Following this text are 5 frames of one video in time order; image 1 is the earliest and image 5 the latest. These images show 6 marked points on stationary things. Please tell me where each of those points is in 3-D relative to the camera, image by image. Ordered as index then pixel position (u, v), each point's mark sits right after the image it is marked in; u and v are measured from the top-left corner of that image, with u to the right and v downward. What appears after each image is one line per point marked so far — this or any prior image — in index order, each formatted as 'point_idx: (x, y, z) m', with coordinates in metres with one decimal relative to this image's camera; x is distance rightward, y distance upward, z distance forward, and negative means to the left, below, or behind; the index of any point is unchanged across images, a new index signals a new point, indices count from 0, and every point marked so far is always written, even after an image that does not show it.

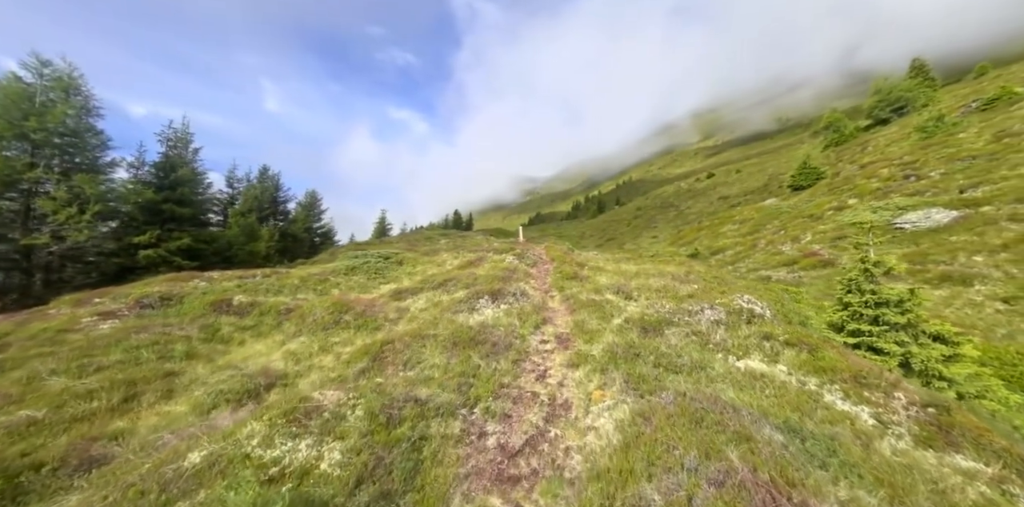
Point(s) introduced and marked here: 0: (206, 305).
0: (-15.7, -2.6, +19.5) m
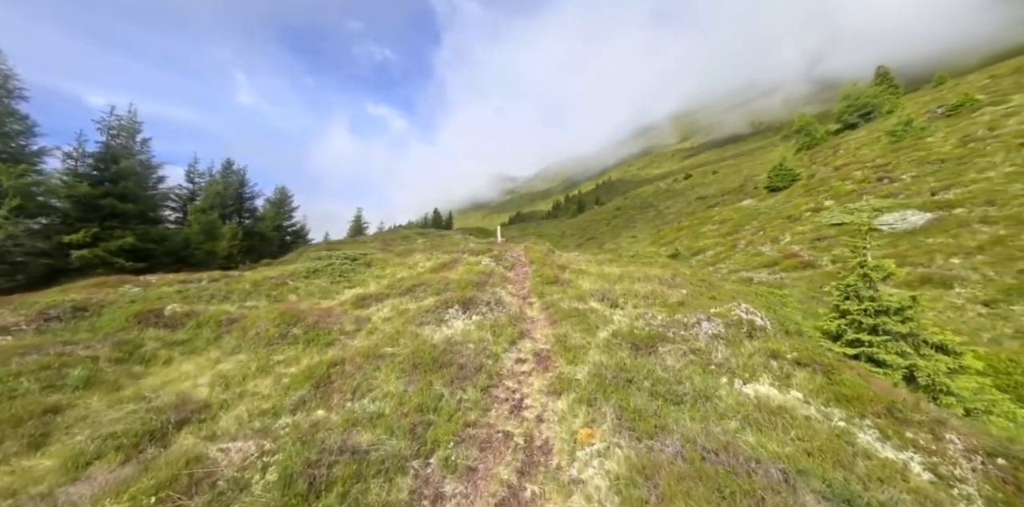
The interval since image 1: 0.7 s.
0: (-16.8, -2.7, +16.8) m
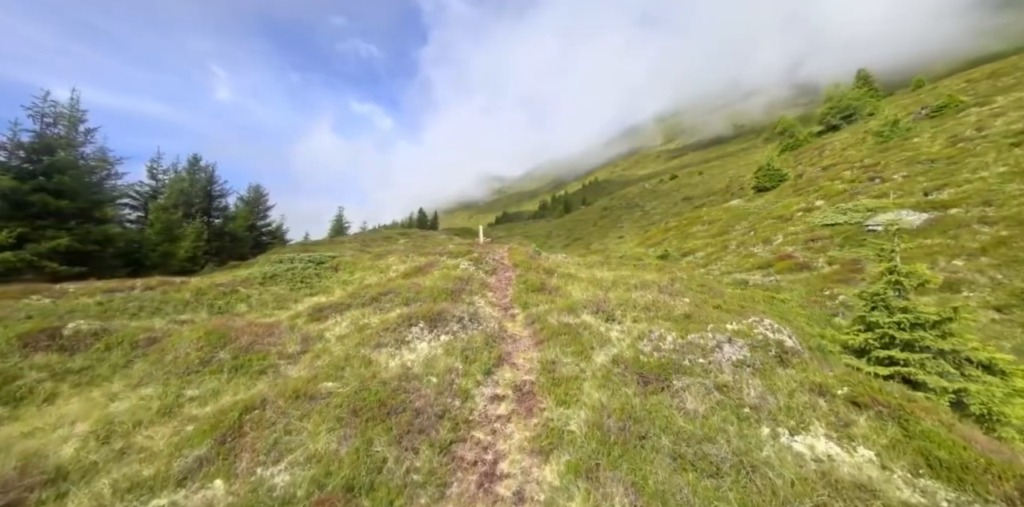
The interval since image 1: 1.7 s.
0: (-17.6, -3.0, +13.6) m
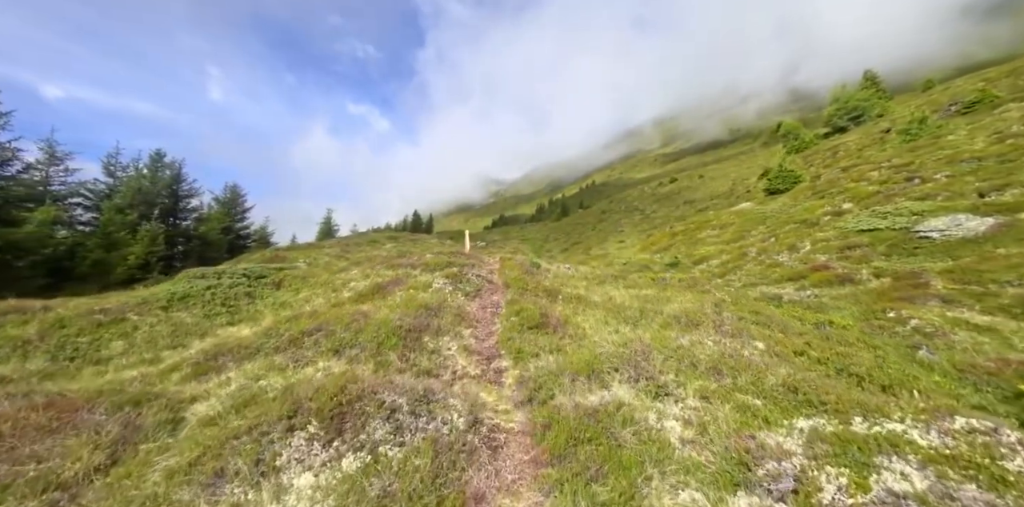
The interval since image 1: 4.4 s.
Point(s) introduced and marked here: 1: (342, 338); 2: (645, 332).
0: (-18.0, -3.5, +7.2) m
1: (-5.6, -2.7, +12.8) m
2: (+4.7, -2.7, +13.4) m
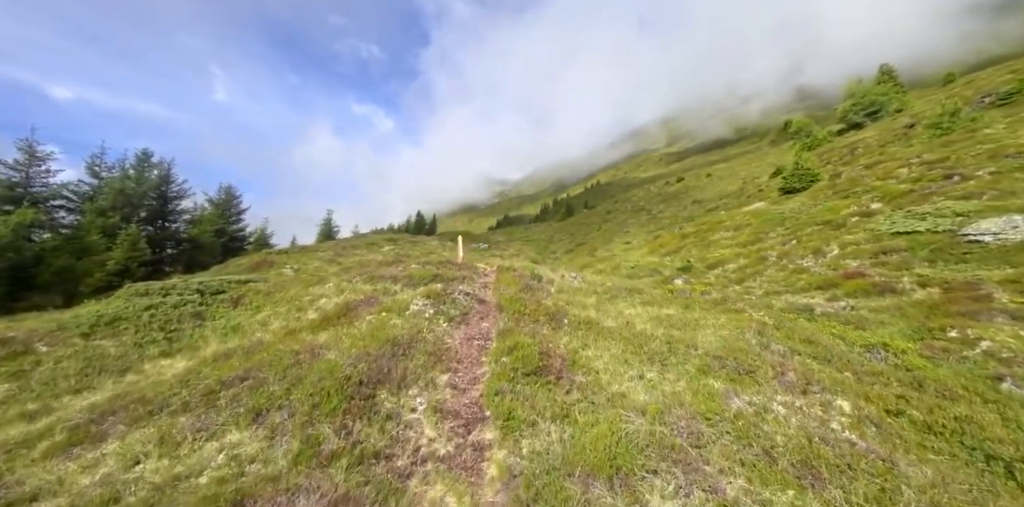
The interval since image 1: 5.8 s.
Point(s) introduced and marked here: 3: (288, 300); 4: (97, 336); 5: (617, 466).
0: (-18.3, -4.1, +4.0) m
1: (-5.9, -3.3, +9.5) m
2: (+4.4, -3.2, +9.9) m
3: (-11.5, -2.4, +19.7) m
4: (-16.6, -3.2, +15.4) m
5: (+1.8, -3.5, +6.7) m
